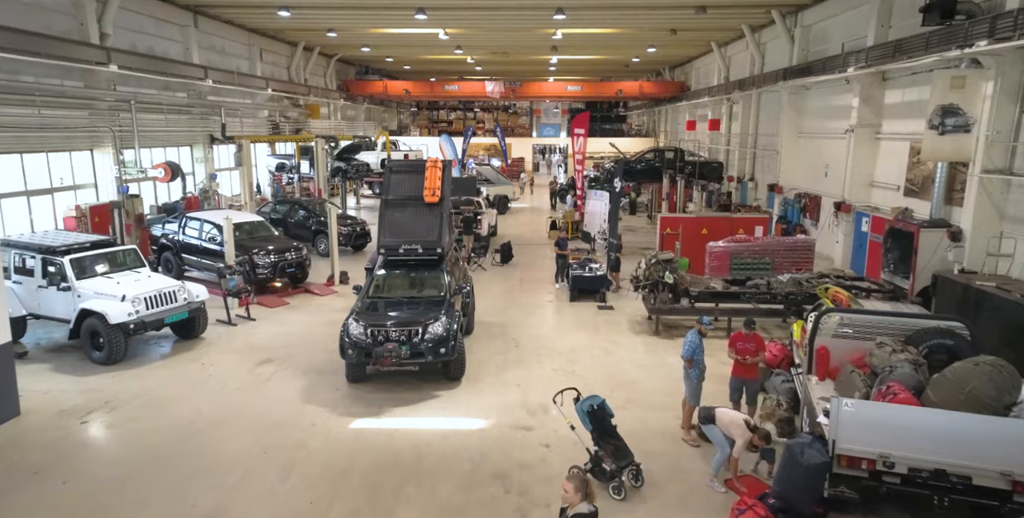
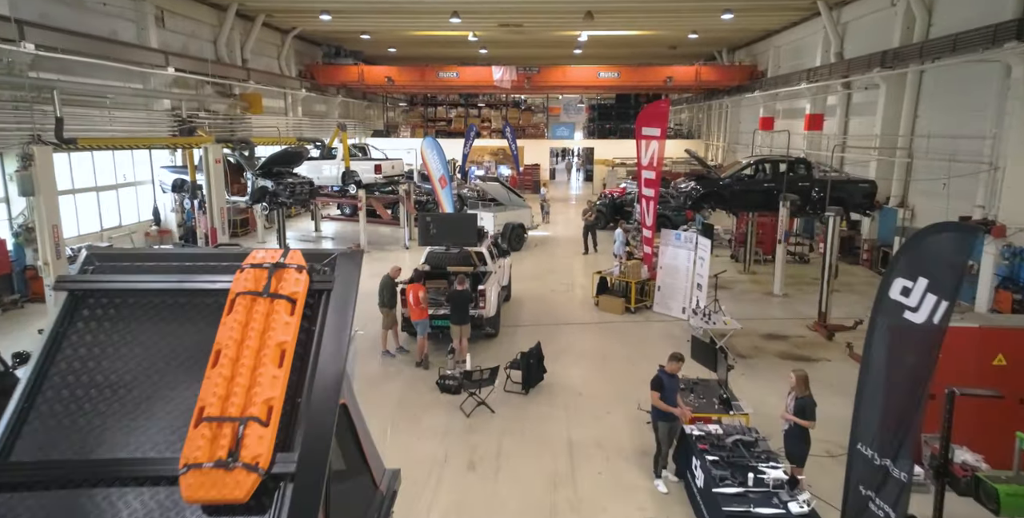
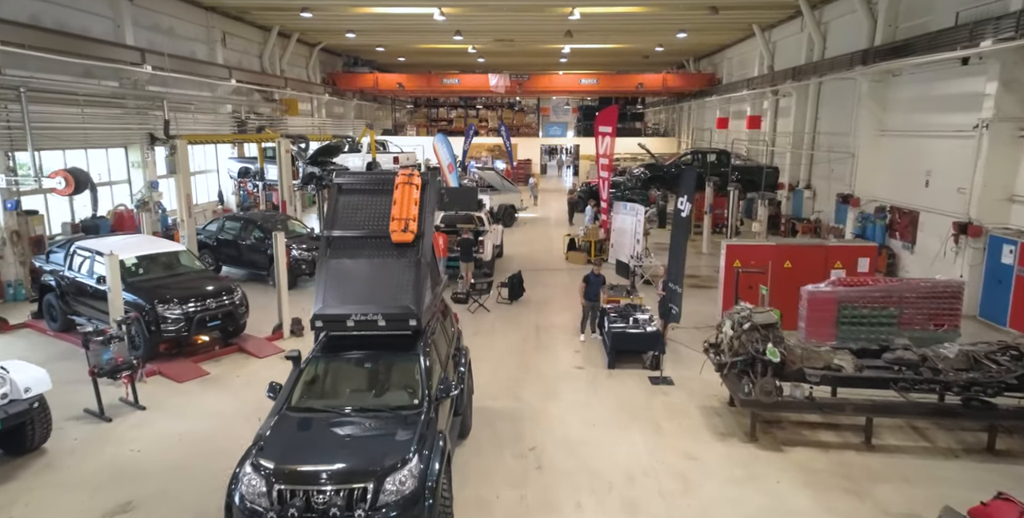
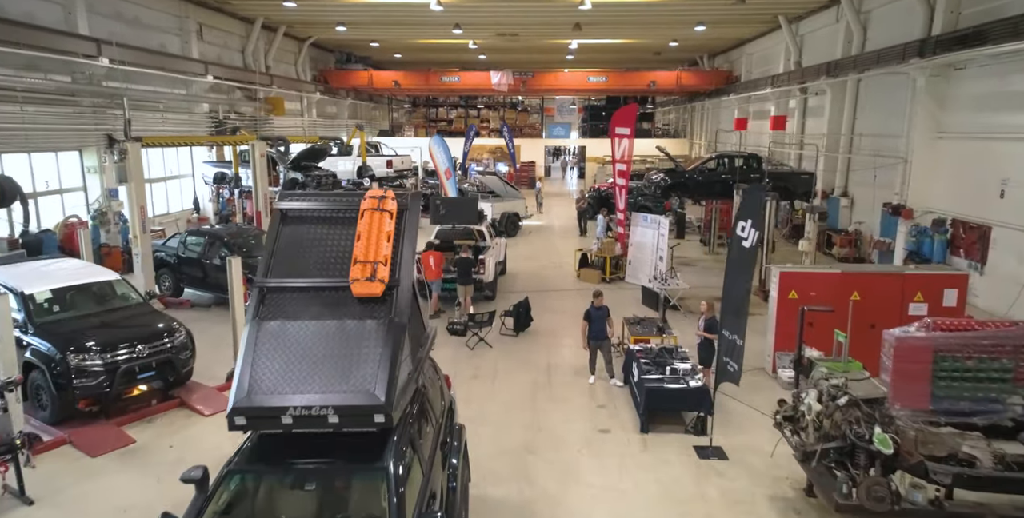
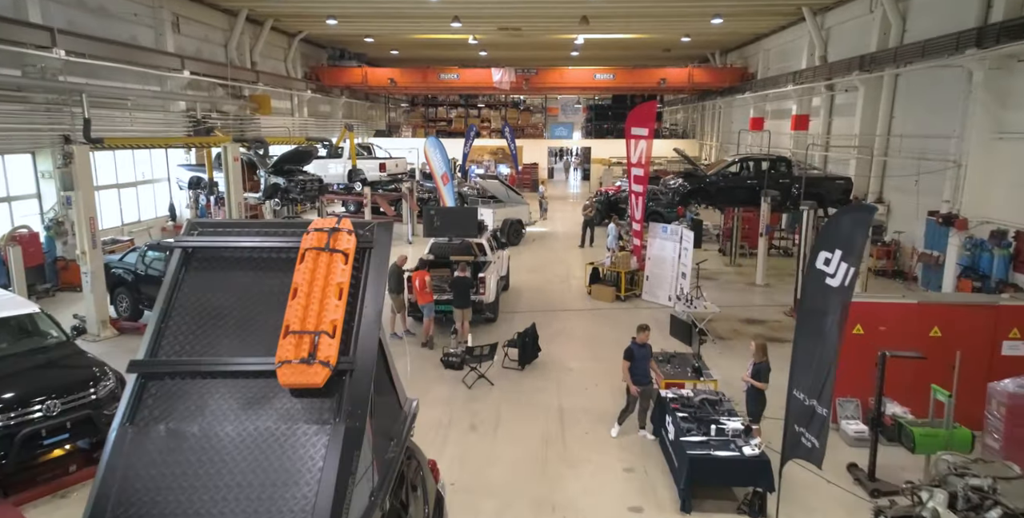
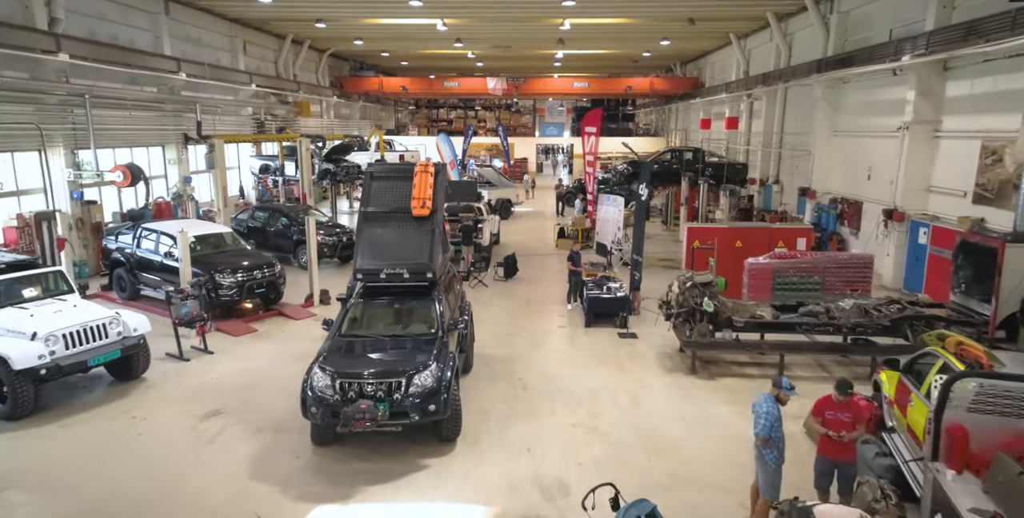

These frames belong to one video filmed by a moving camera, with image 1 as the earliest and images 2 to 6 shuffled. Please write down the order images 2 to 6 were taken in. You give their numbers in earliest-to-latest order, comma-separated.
6, 3, 4, 5, 2
